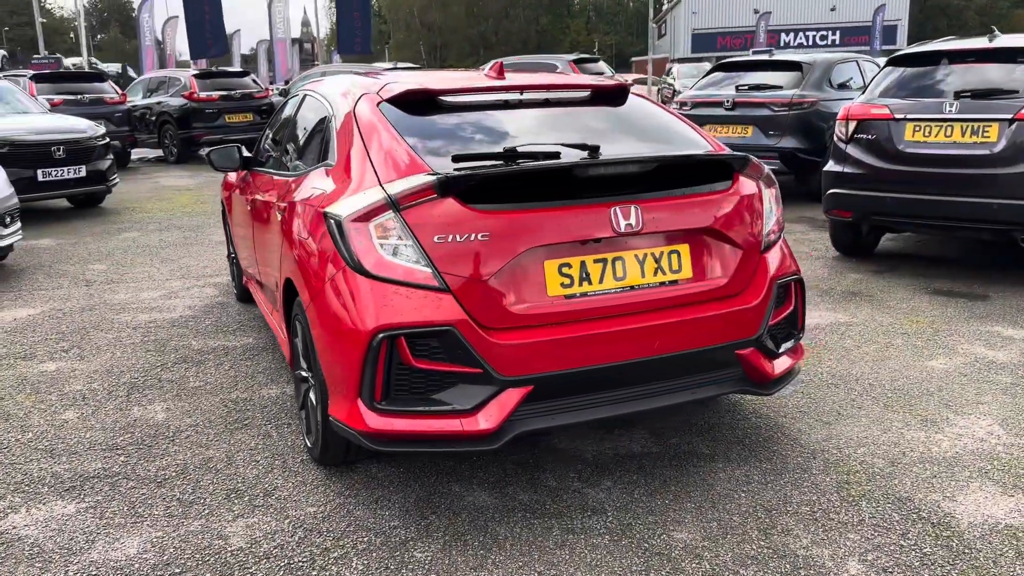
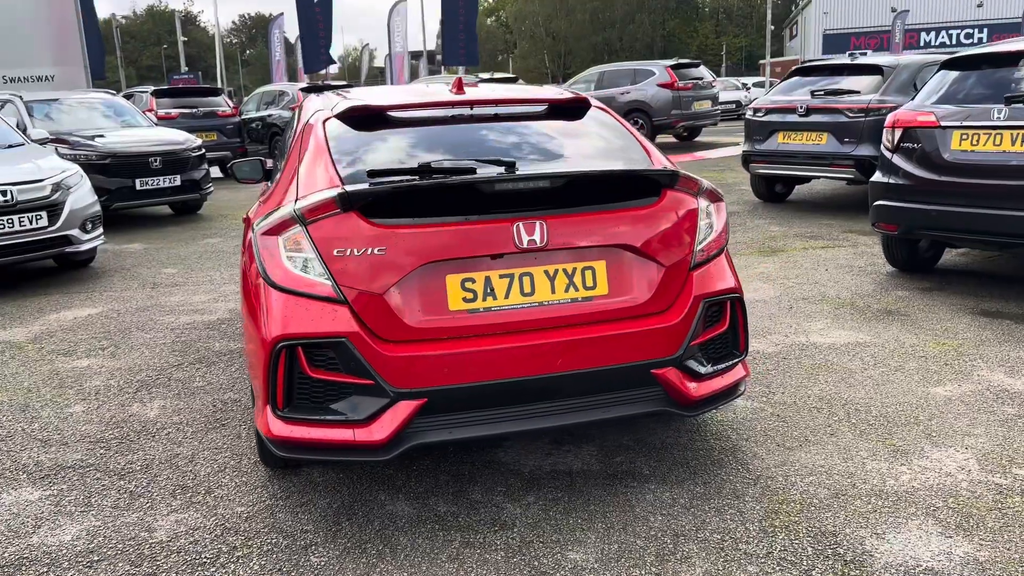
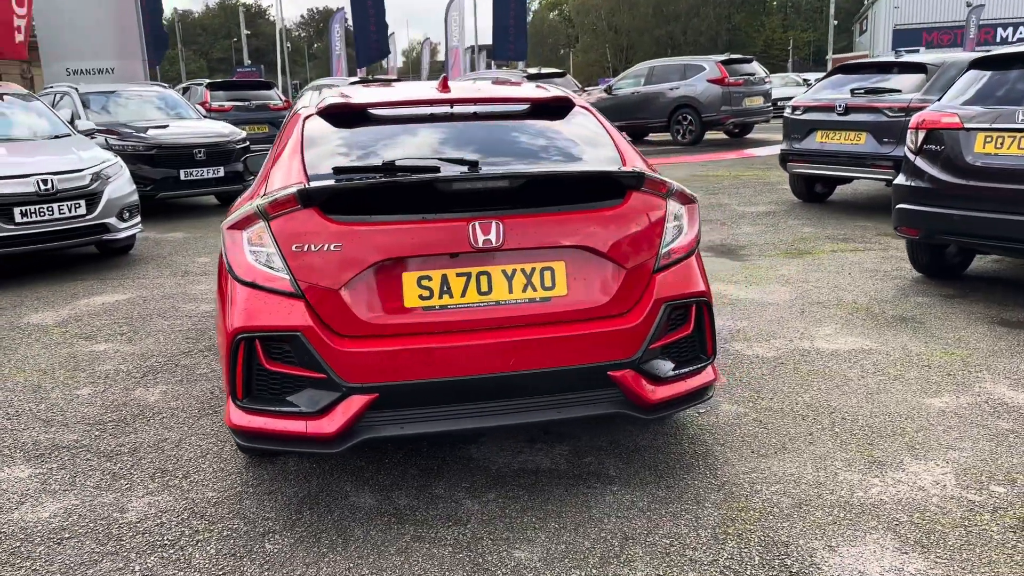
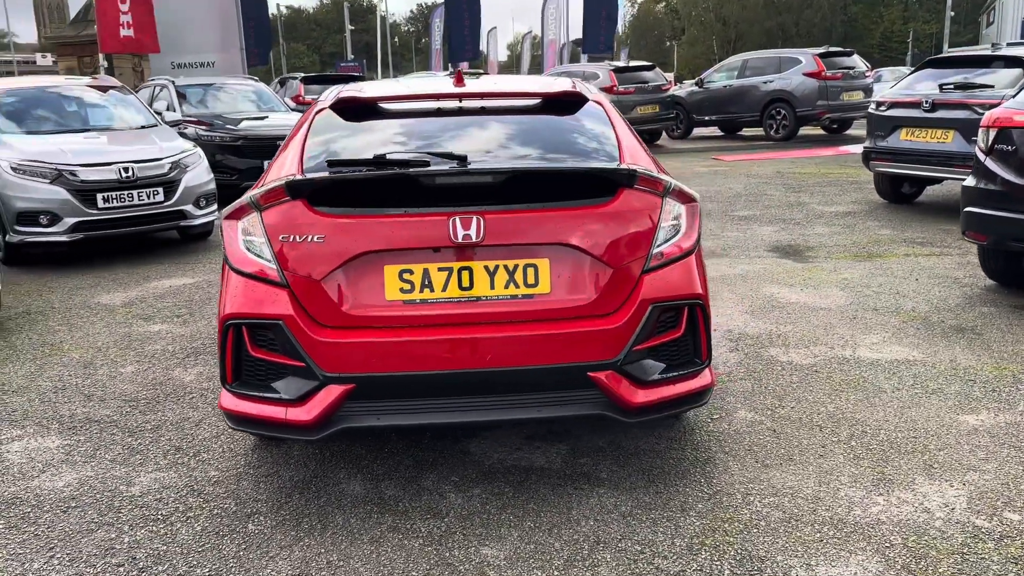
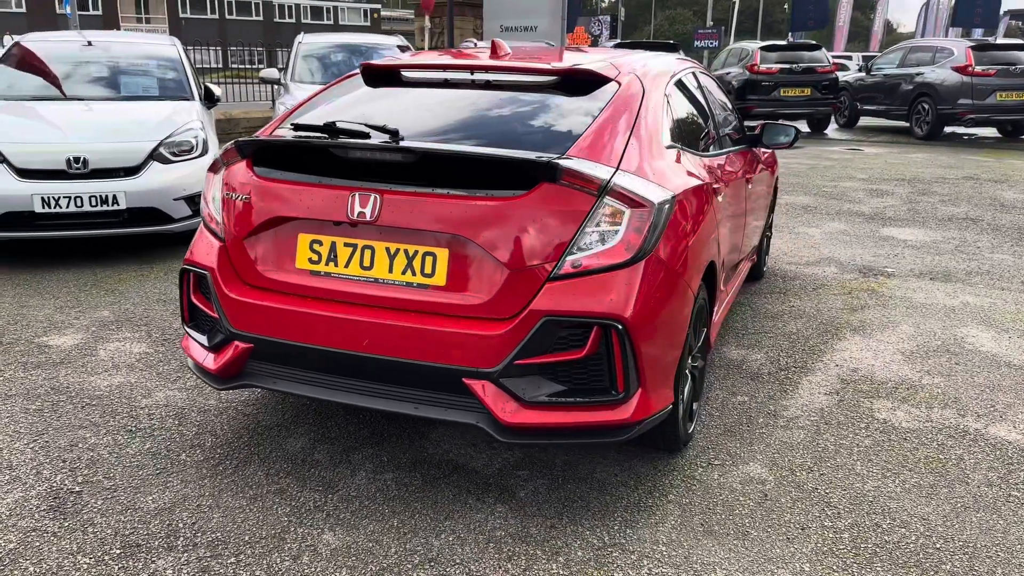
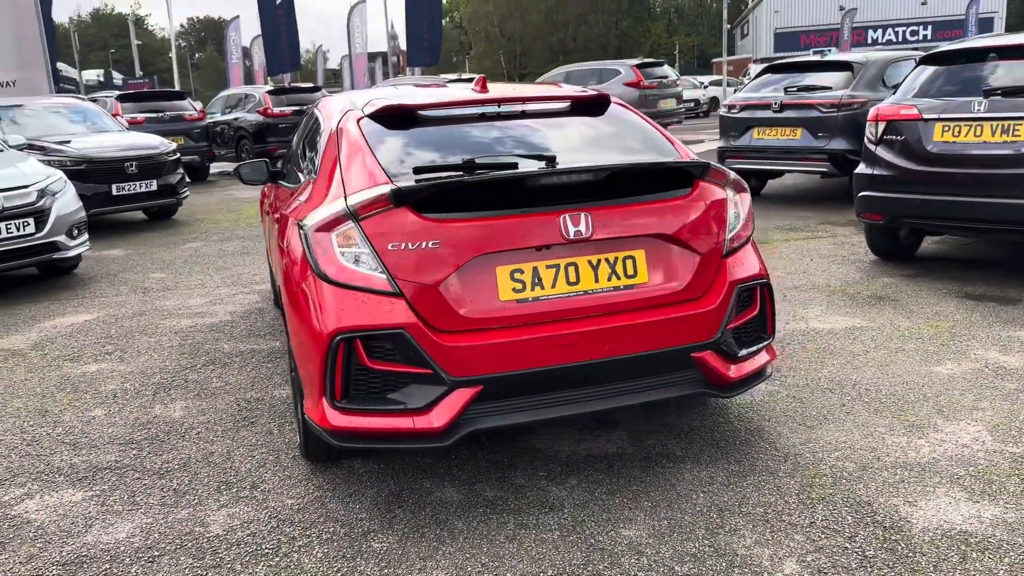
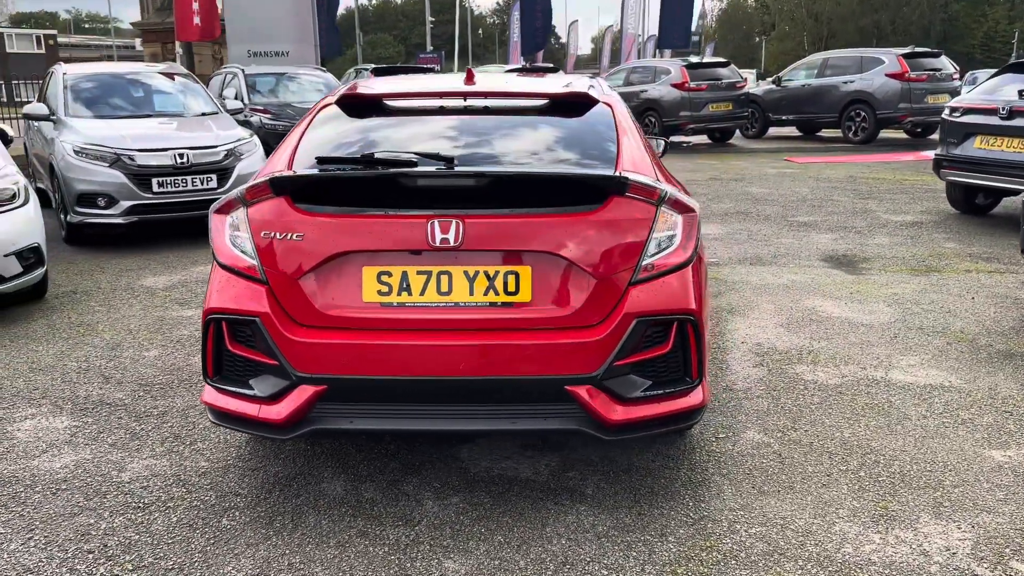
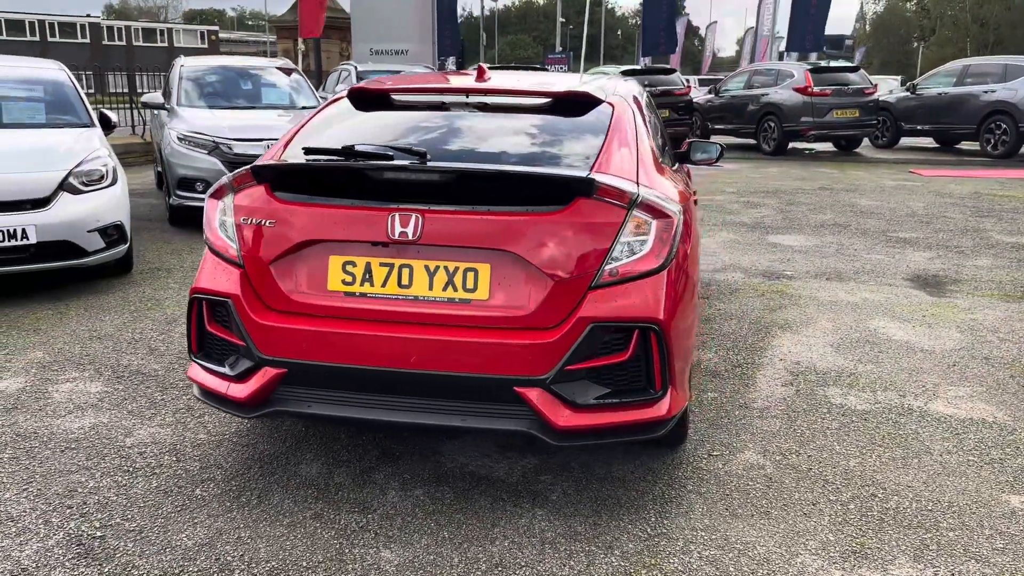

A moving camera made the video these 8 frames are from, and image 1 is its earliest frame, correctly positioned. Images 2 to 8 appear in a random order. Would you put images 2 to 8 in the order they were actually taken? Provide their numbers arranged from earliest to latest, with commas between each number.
6, 2, 3, 4, 7, 8, 5
